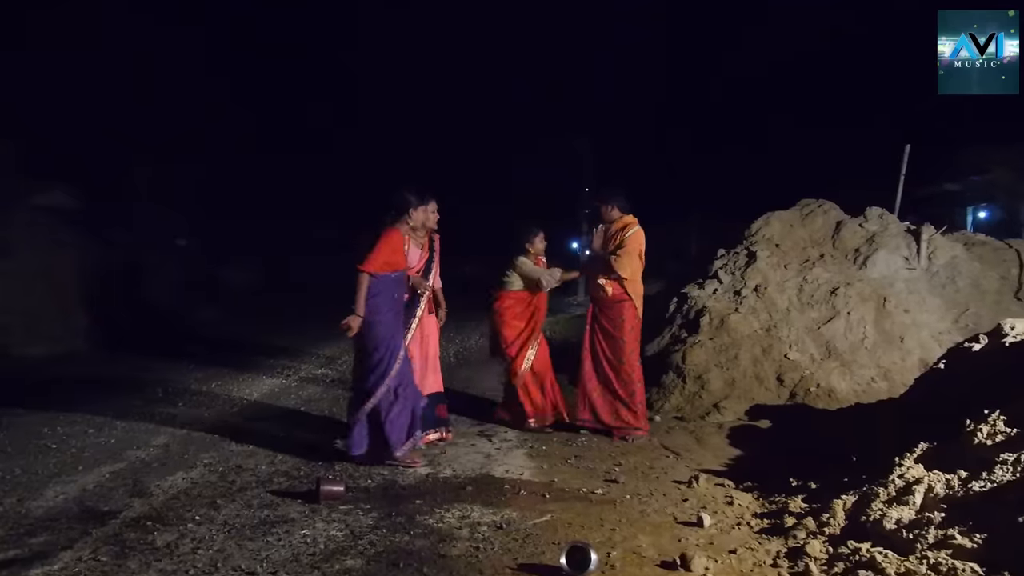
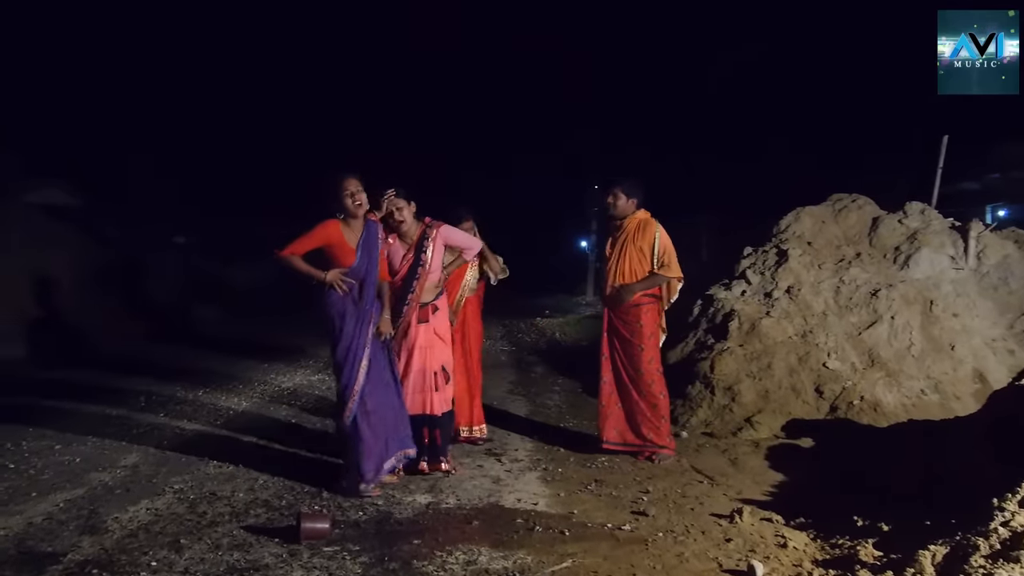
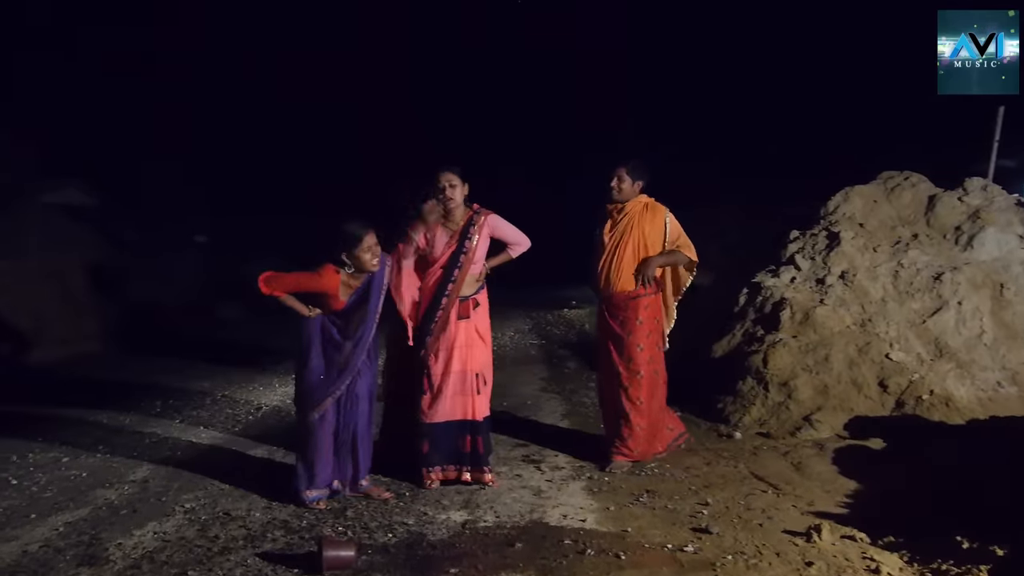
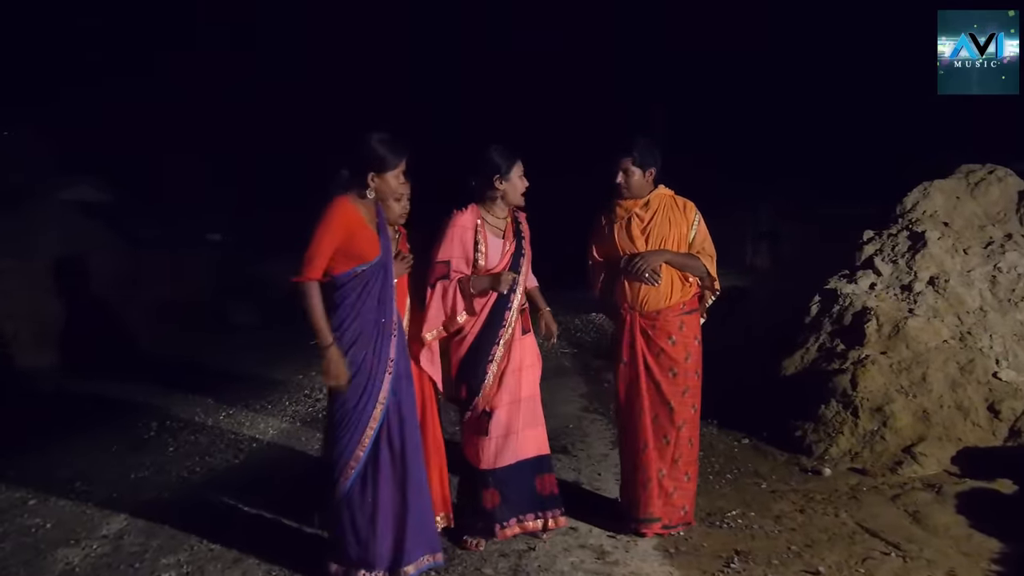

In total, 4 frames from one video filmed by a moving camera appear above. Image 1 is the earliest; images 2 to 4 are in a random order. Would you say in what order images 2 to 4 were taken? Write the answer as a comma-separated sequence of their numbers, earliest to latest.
2, 3, 4
